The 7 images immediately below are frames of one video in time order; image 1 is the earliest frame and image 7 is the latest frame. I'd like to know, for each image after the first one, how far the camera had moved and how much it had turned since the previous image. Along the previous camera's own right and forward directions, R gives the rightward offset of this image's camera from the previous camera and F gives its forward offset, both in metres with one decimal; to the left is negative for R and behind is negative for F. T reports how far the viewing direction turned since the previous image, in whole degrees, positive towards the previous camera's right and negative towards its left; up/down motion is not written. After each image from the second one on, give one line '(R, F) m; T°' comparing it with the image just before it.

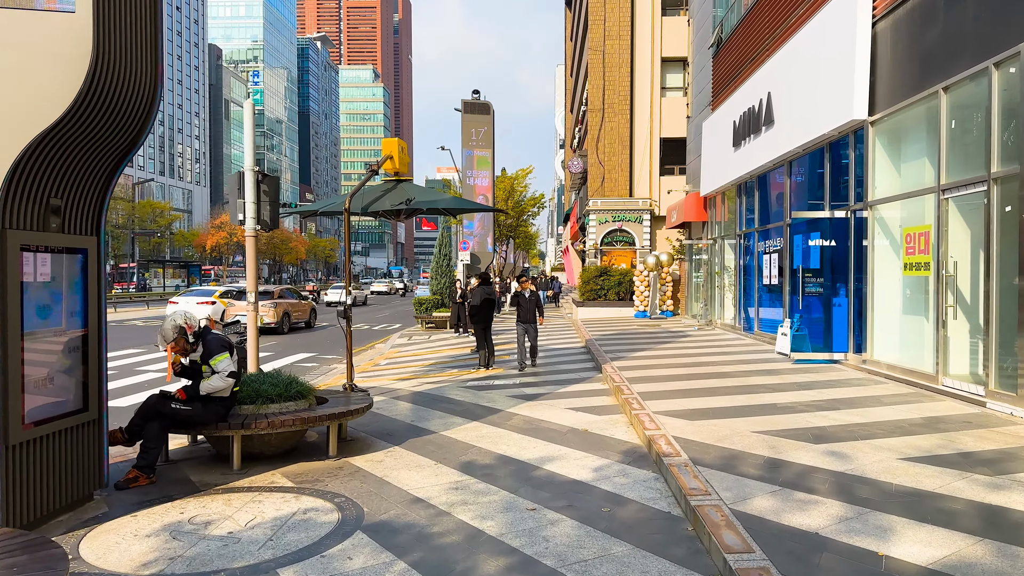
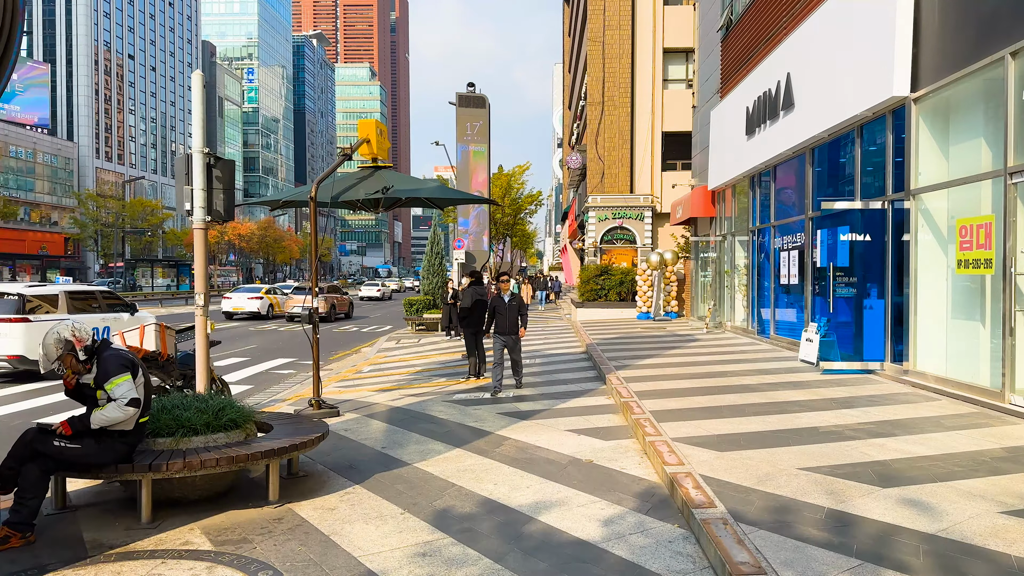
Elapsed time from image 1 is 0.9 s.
(+0.1, +1.4) m; 0°
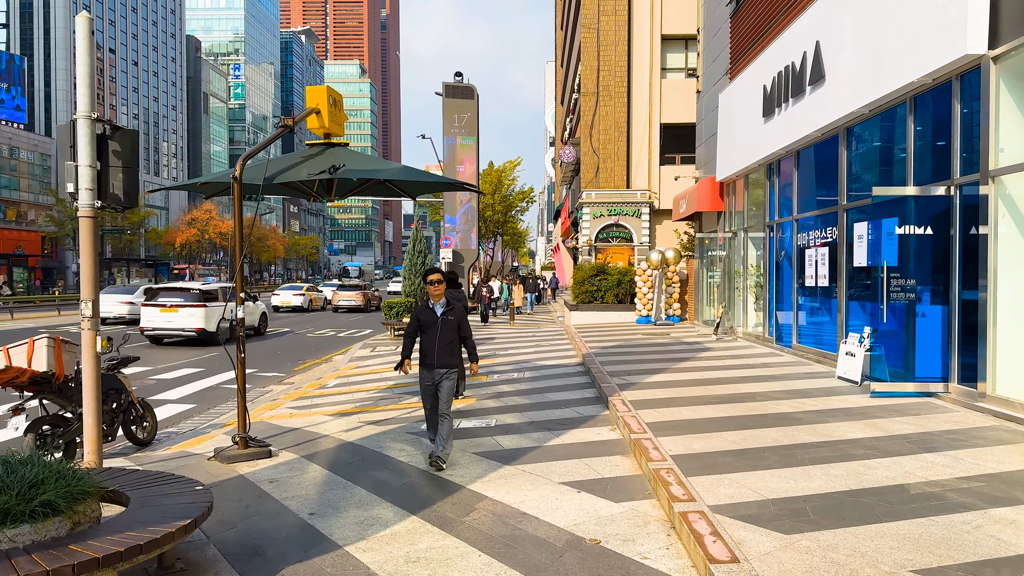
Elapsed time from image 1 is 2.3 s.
(+0.1, +1.9) m; +1°
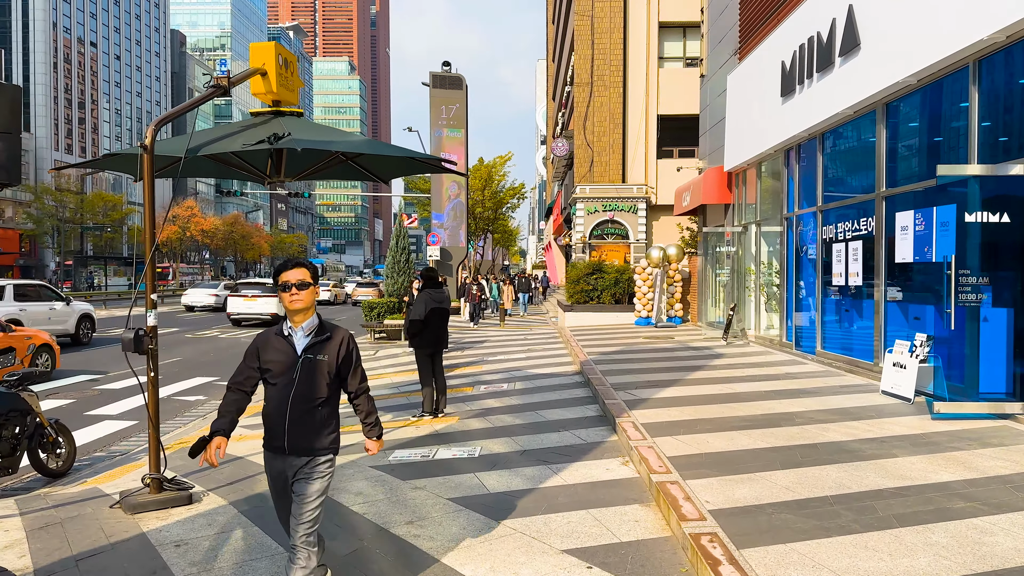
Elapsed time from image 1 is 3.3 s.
(0.0, +1.5) m; +1°
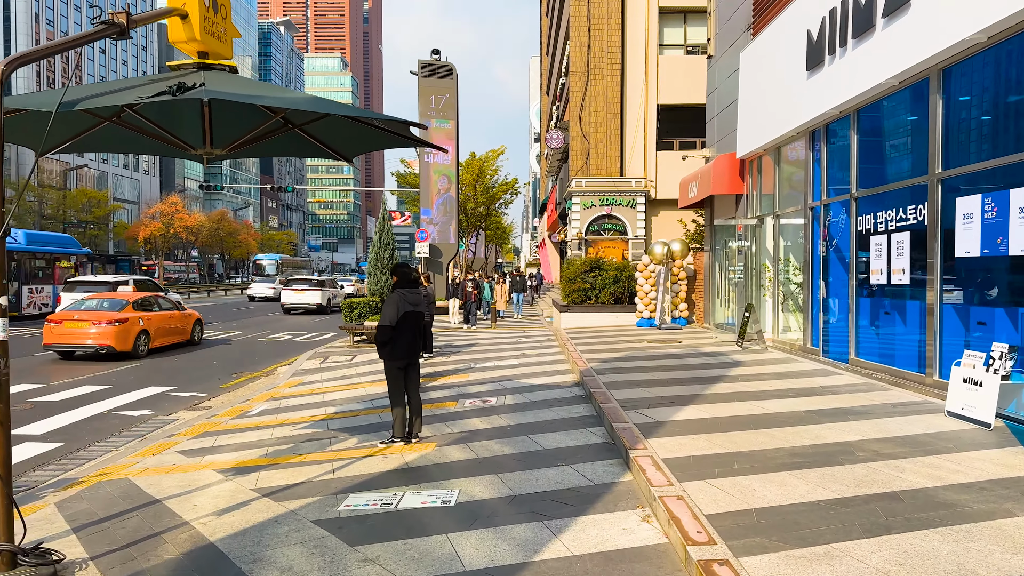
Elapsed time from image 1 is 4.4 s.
(+0.1, +1.5) m; 0°
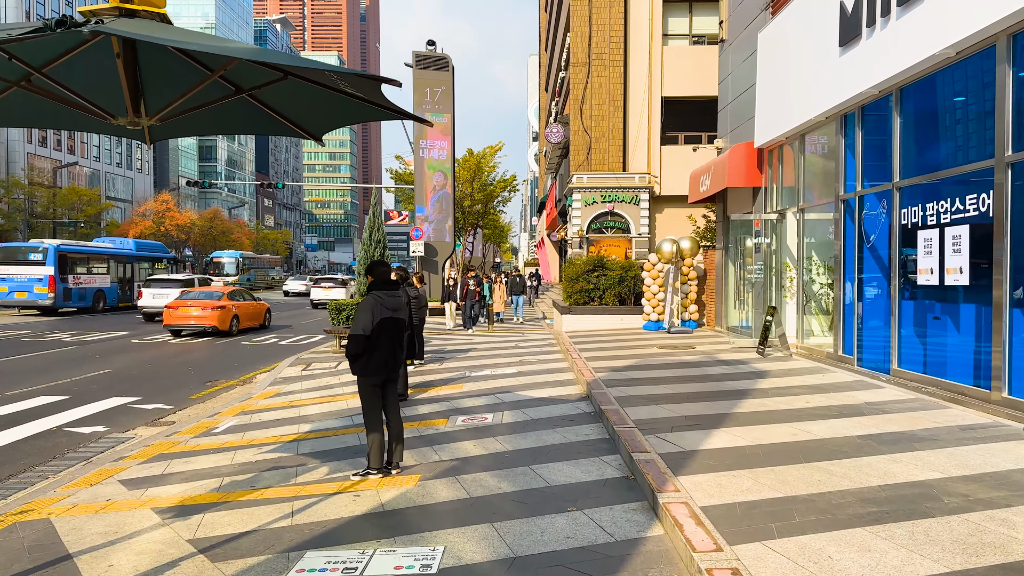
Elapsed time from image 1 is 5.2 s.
(0.0, +1.2) m; 0°
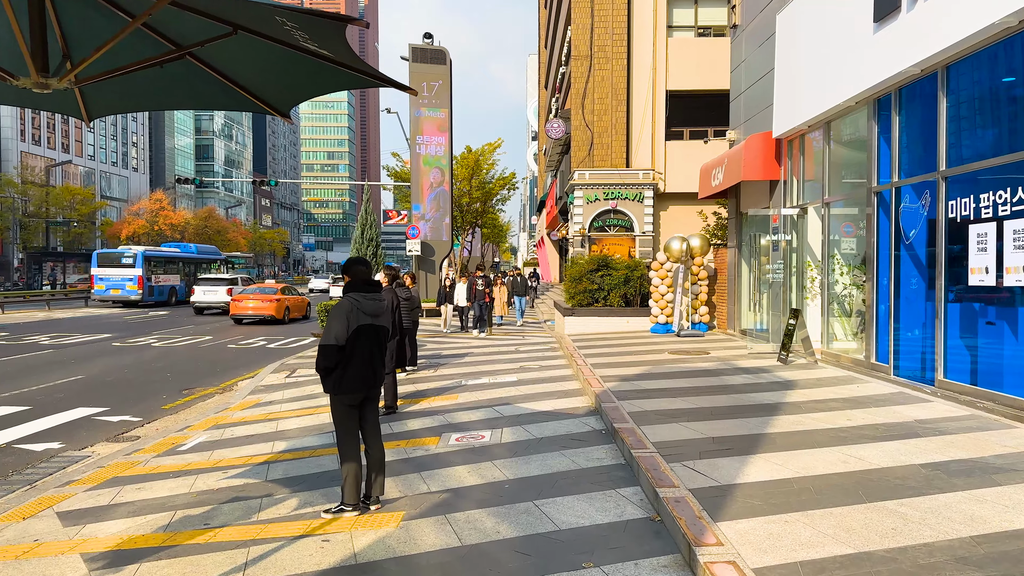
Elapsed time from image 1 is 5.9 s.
(0.0, +1.0) m; 0°
